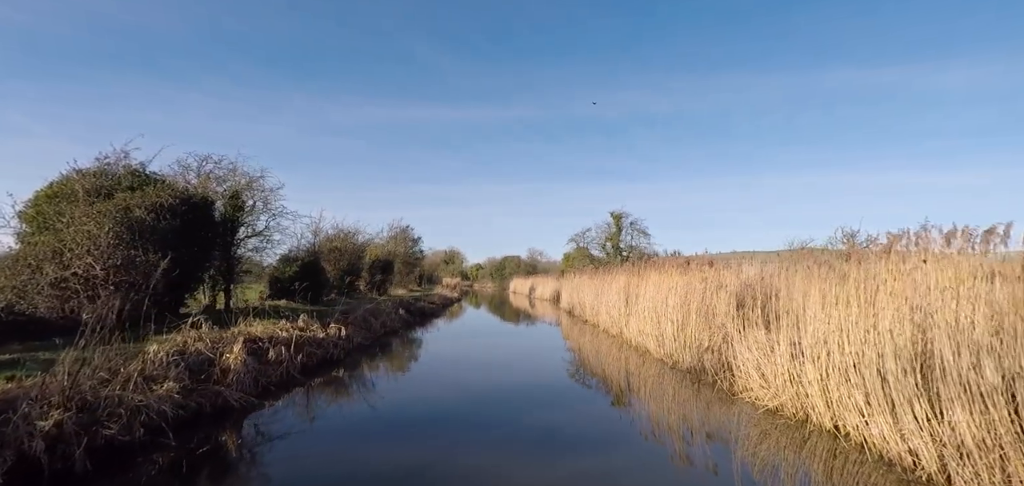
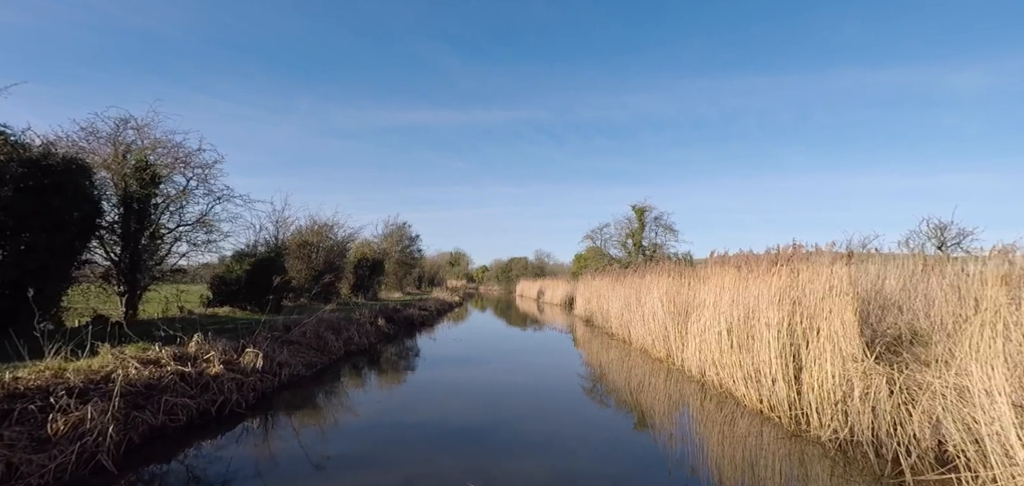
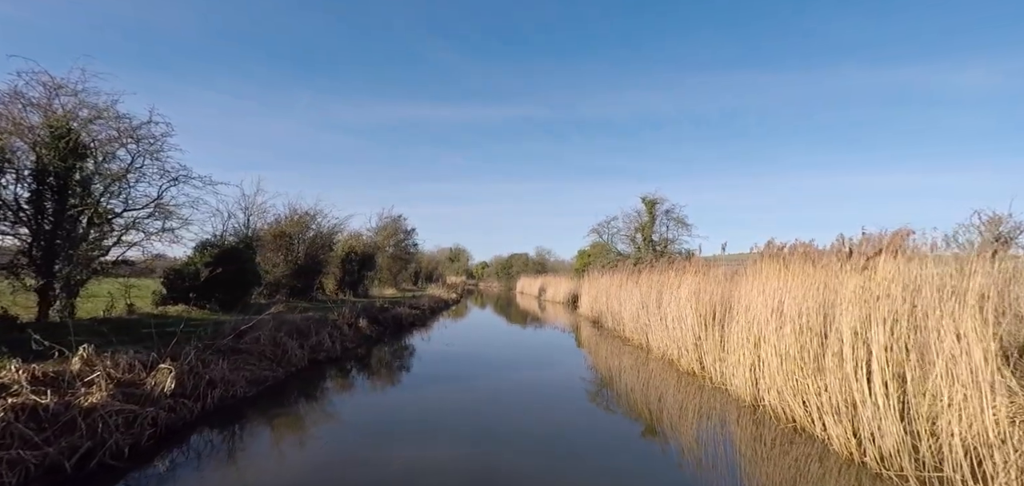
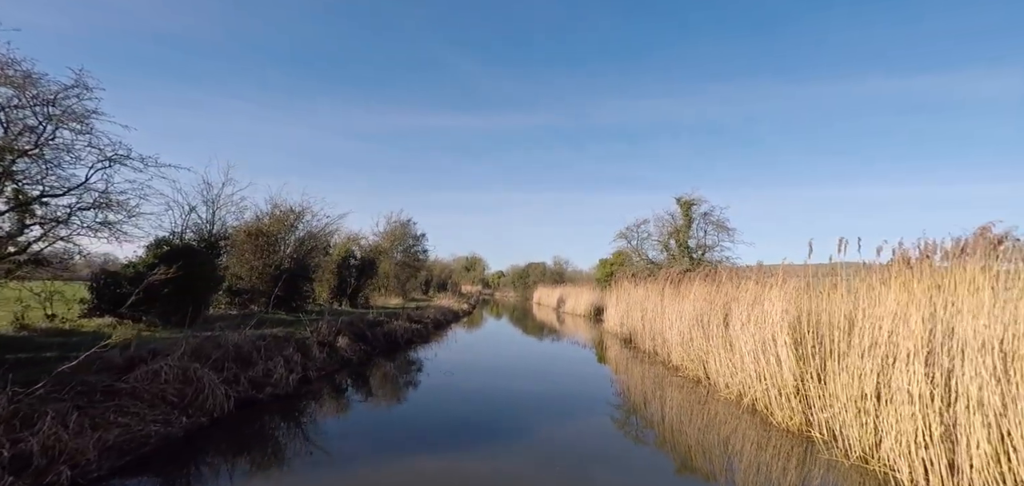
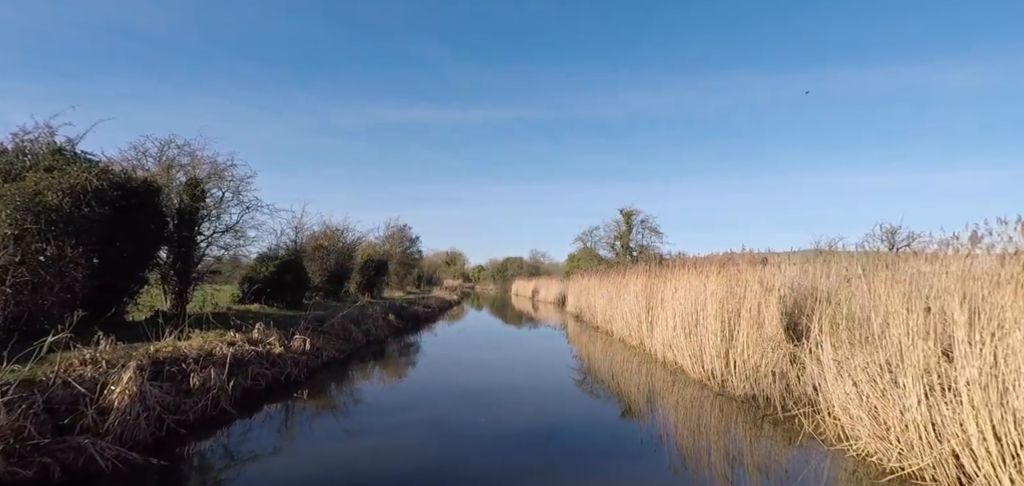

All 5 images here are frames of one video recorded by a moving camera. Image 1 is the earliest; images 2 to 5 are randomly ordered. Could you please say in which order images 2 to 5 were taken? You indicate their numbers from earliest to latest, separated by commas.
5, 2, 3, 4
